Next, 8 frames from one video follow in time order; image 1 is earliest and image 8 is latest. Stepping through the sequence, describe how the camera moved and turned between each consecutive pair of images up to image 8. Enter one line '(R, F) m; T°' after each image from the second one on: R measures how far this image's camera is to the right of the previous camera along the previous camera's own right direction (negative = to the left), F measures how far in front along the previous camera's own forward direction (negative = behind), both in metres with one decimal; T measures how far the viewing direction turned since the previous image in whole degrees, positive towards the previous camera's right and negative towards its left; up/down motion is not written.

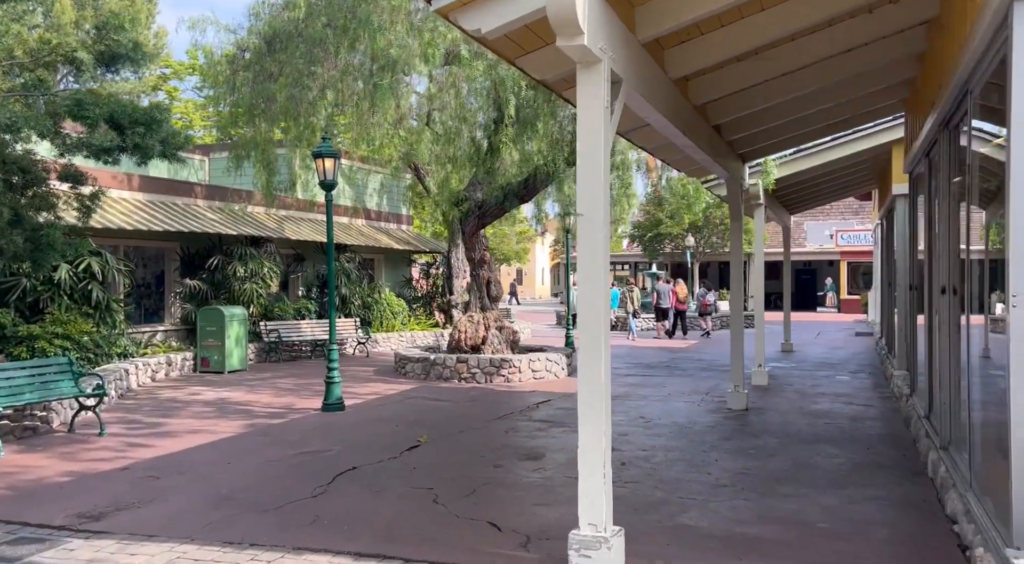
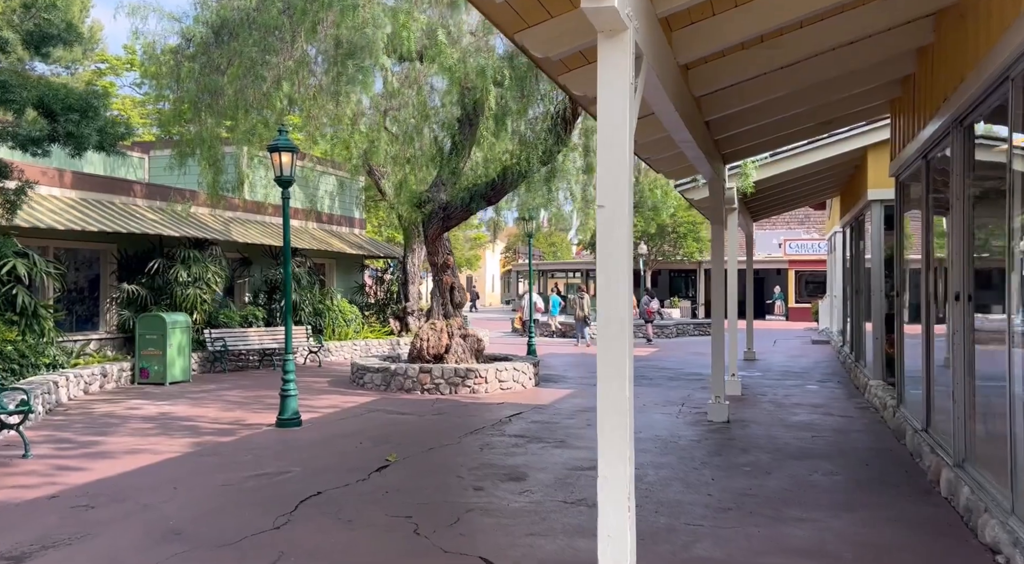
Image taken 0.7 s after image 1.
(-0.3, +0.6) m; +4°
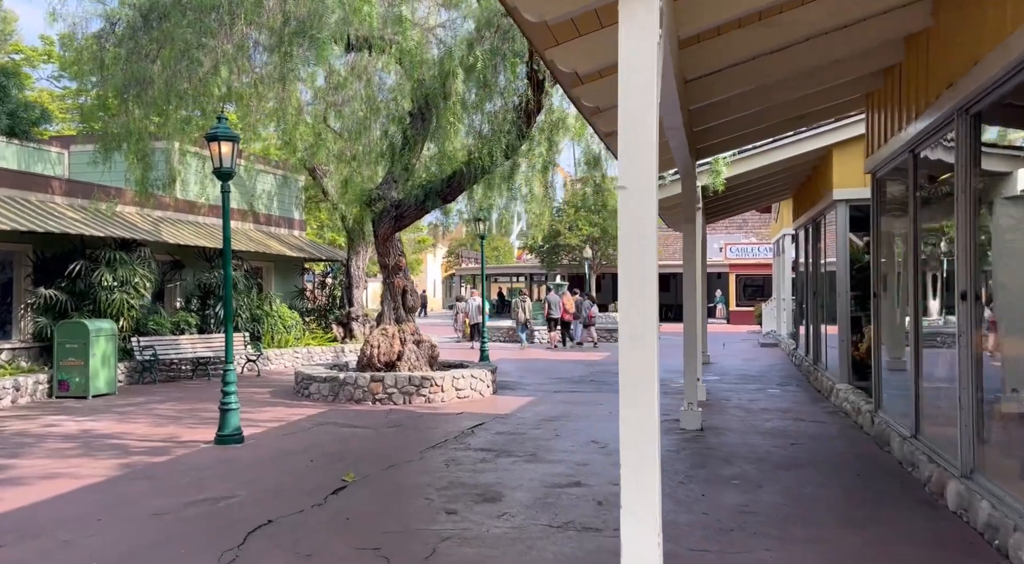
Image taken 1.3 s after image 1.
(-0.3, +0.6) m; +4°
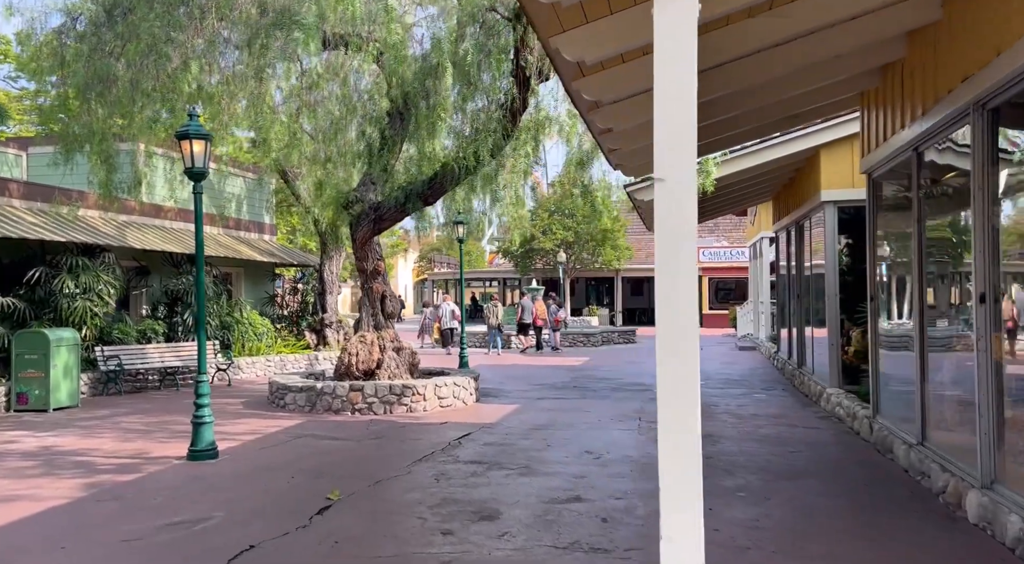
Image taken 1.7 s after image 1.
(-0.2, +0.4) m; +2°
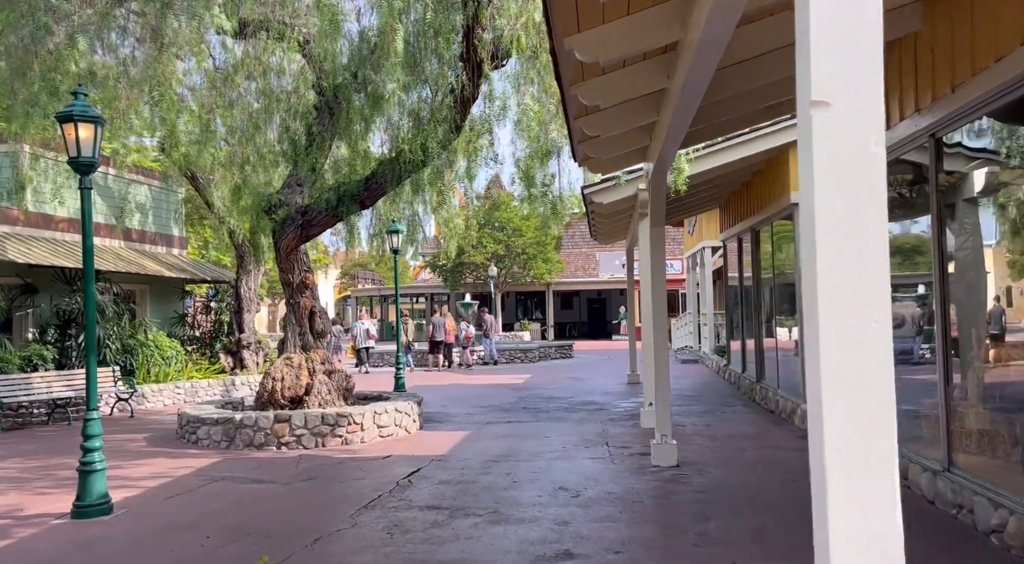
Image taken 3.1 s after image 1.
(-0.3, +1.2) m; +5°
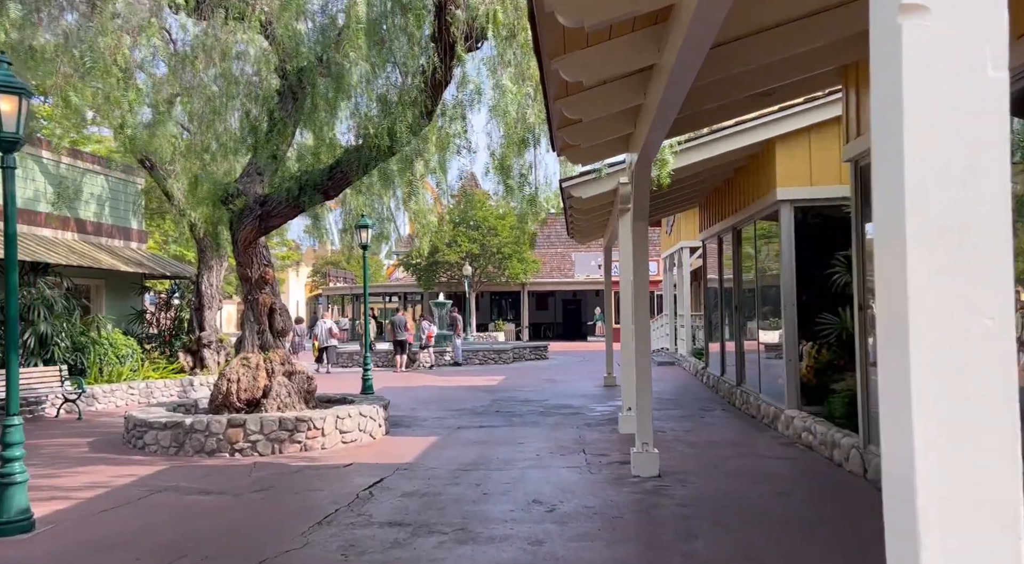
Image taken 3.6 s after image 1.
(0.0, +0.5) m; +2°
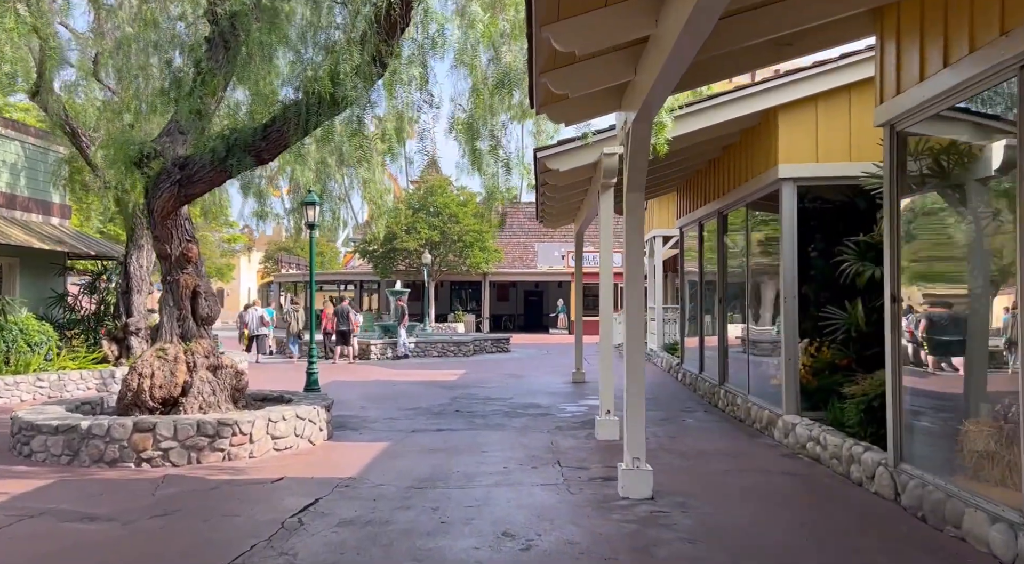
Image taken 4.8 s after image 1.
(-0.1, +1.3) m; +3°
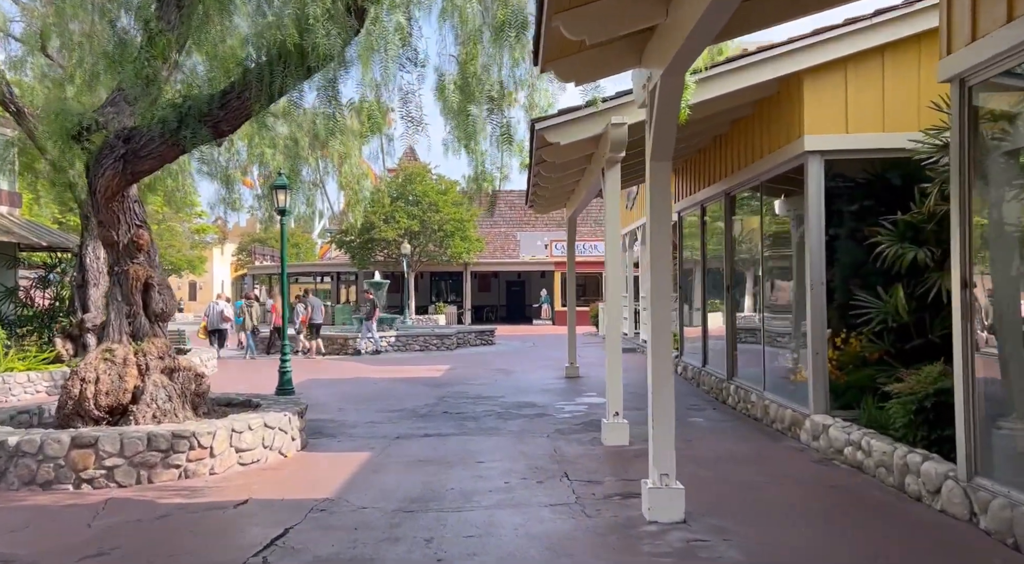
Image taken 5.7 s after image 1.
(-0.2, +1.0) m; +1°
